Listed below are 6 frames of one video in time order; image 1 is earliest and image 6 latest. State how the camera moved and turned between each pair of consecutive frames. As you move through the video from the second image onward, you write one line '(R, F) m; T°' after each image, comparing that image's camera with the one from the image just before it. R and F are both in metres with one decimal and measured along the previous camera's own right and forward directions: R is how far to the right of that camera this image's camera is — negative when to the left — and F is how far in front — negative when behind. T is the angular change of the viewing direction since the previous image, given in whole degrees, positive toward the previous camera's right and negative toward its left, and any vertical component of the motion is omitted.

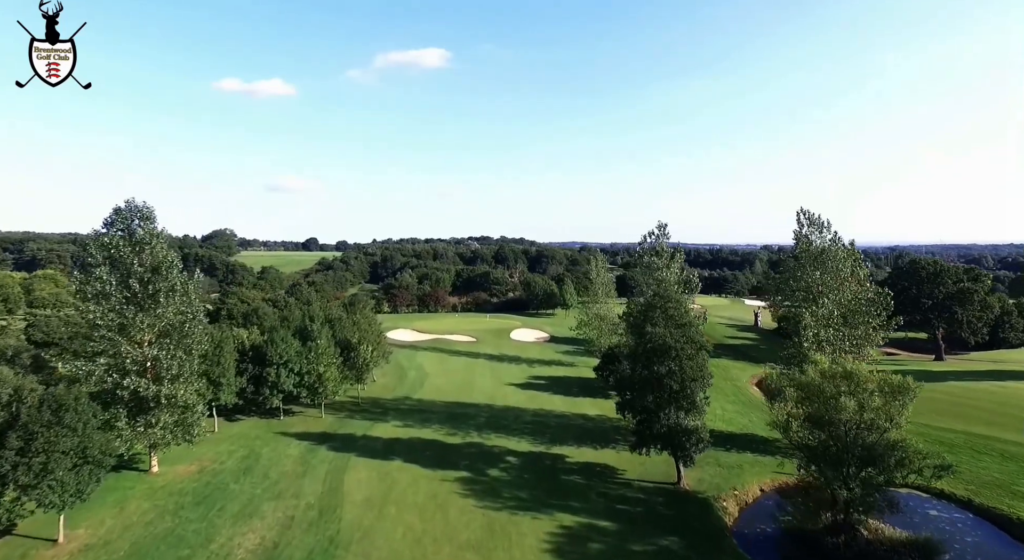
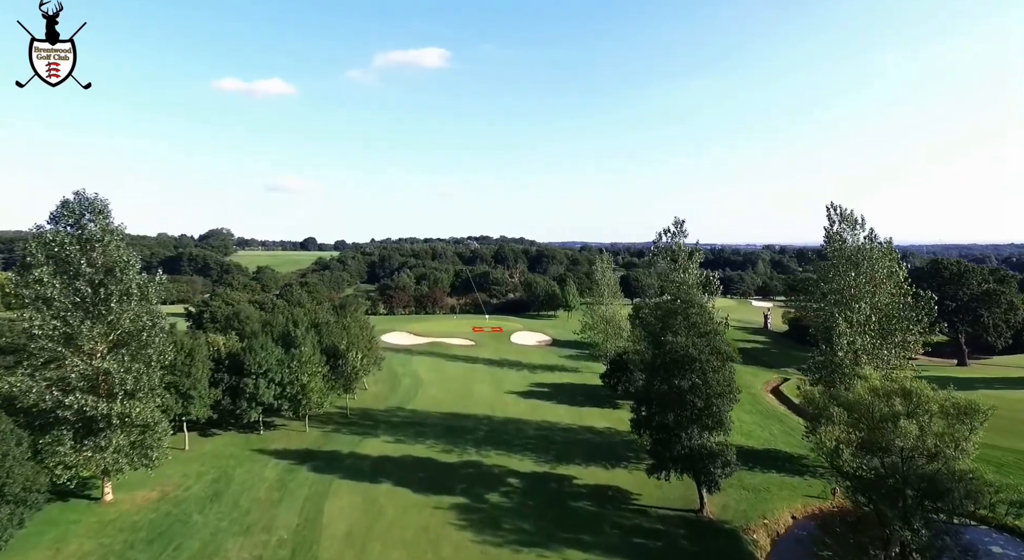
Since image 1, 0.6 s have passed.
(-0.1, +3.5) m; 0°
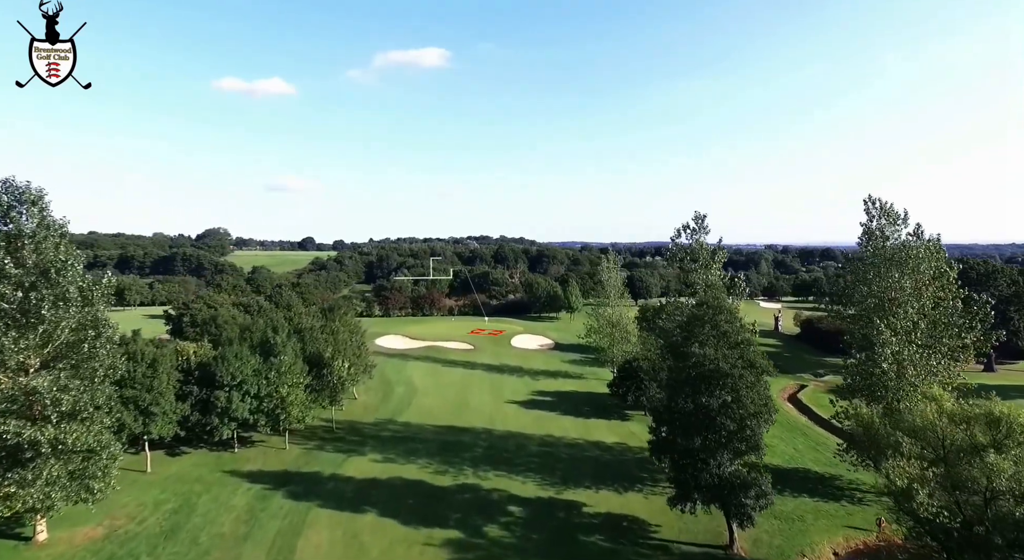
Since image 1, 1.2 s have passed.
(-0.1, +3.6) m; 0°
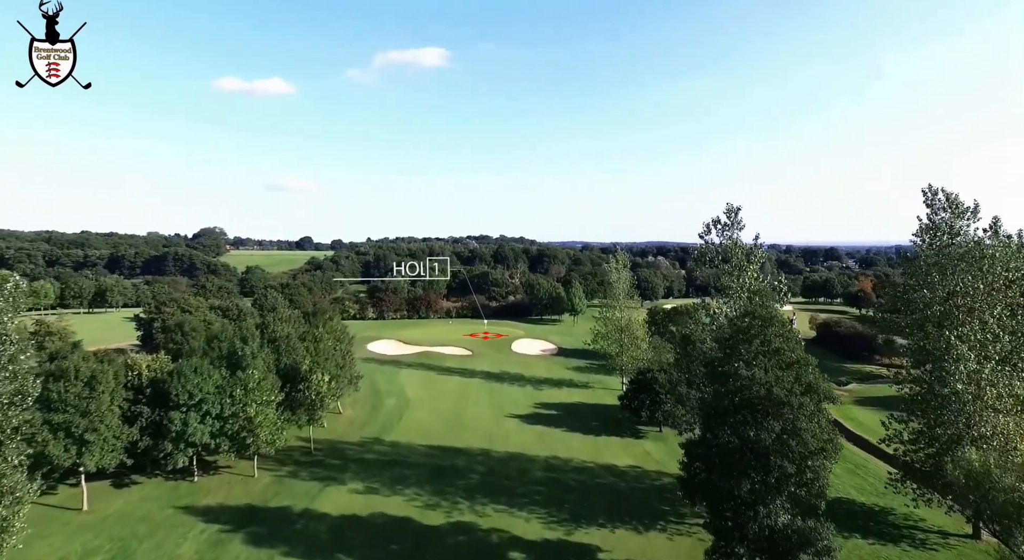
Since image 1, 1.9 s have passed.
(-0.1, +4.5) m; 0°
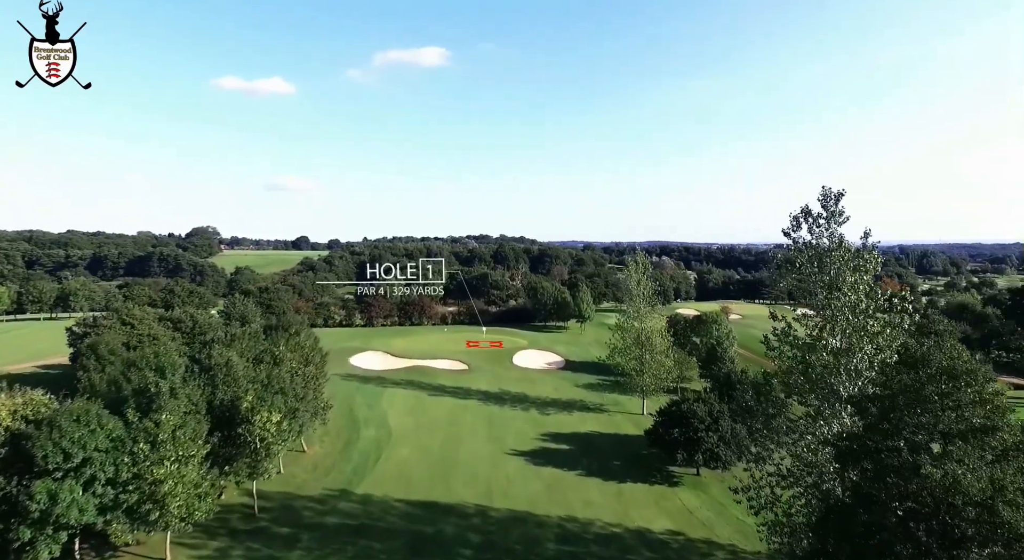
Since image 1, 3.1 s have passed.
(-0.2, +8.0) m; 0°
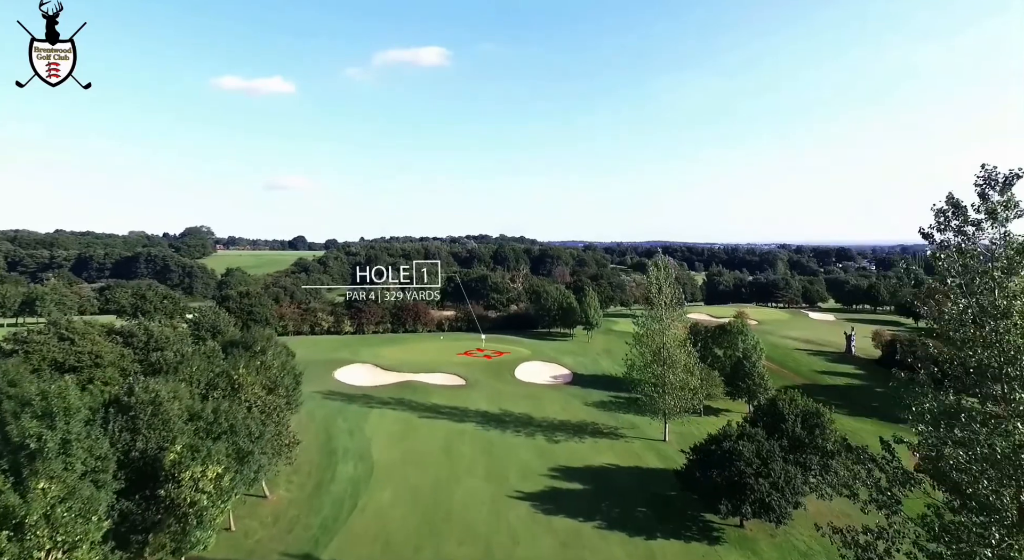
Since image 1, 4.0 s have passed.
(-0.2, +6.0) m; 0°
